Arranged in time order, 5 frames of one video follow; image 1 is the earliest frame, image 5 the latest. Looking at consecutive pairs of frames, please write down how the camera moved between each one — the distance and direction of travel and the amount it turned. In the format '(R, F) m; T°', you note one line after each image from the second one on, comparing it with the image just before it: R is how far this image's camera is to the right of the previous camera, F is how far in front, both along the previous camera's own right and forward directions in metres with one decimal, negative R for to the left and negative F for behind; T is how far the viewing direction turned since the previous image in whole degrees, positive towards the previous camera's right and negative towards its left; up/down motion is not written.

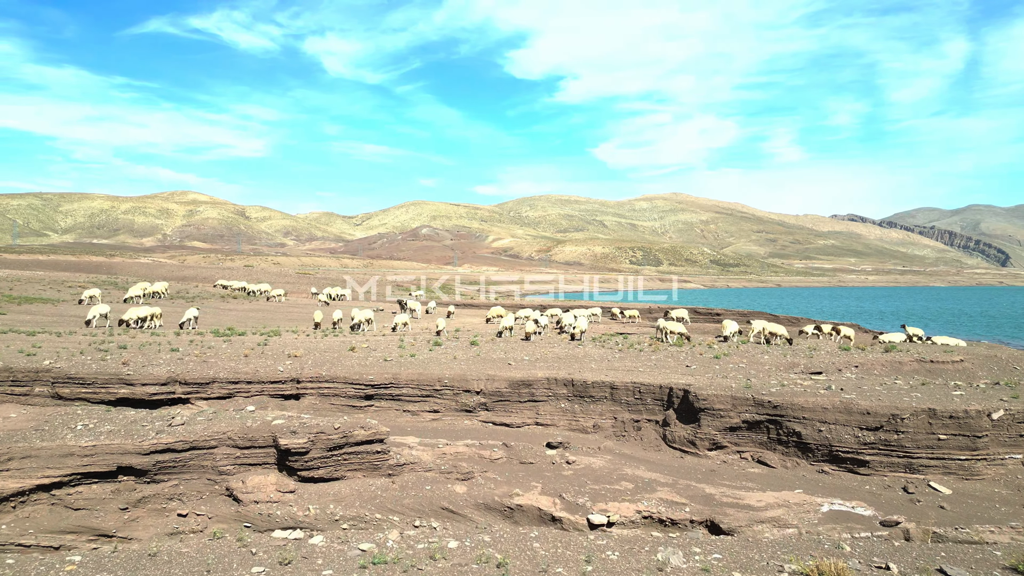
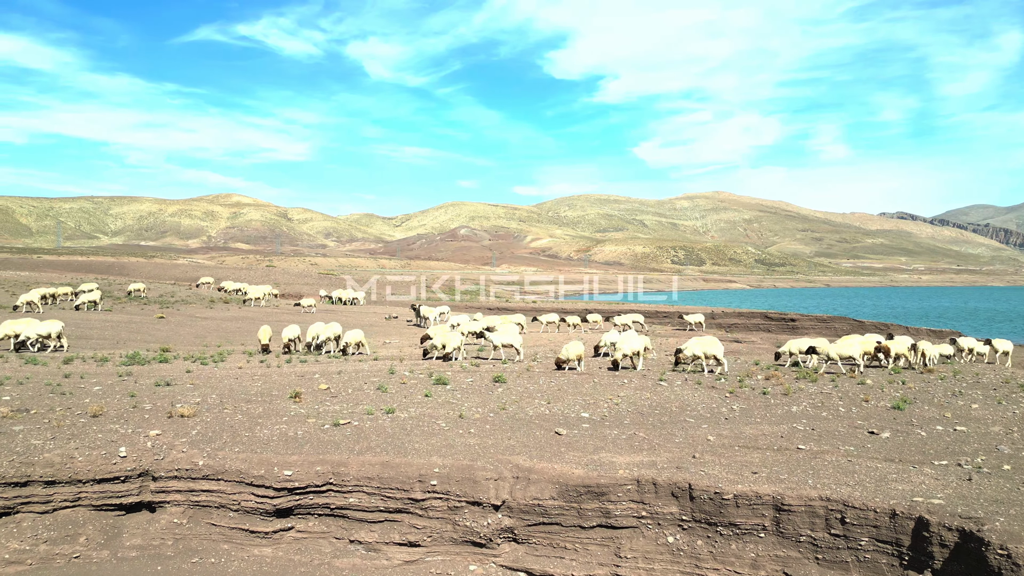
(-0.2, +8.8) m; -3°
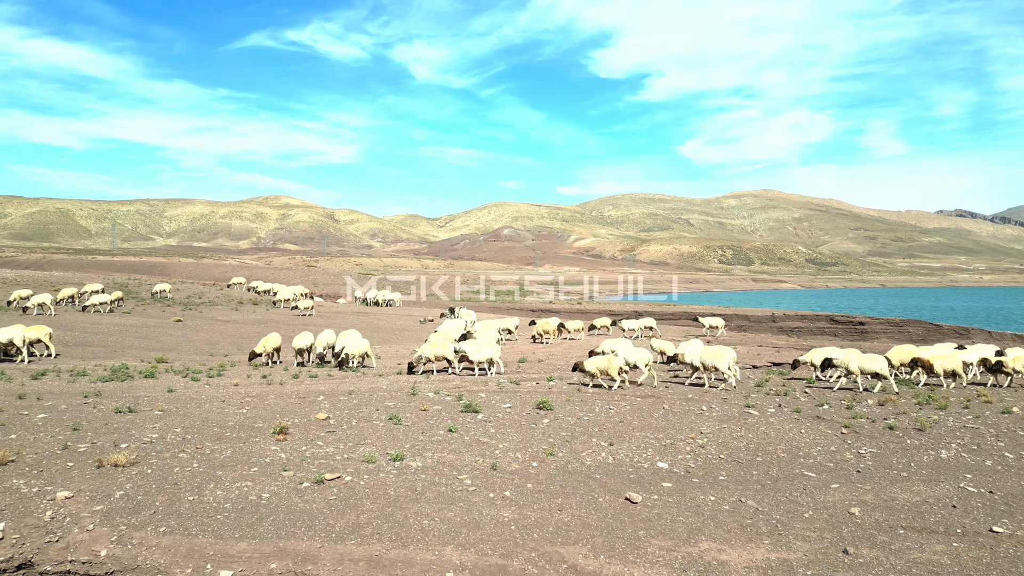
(-0.1, +3.2) m; -3°
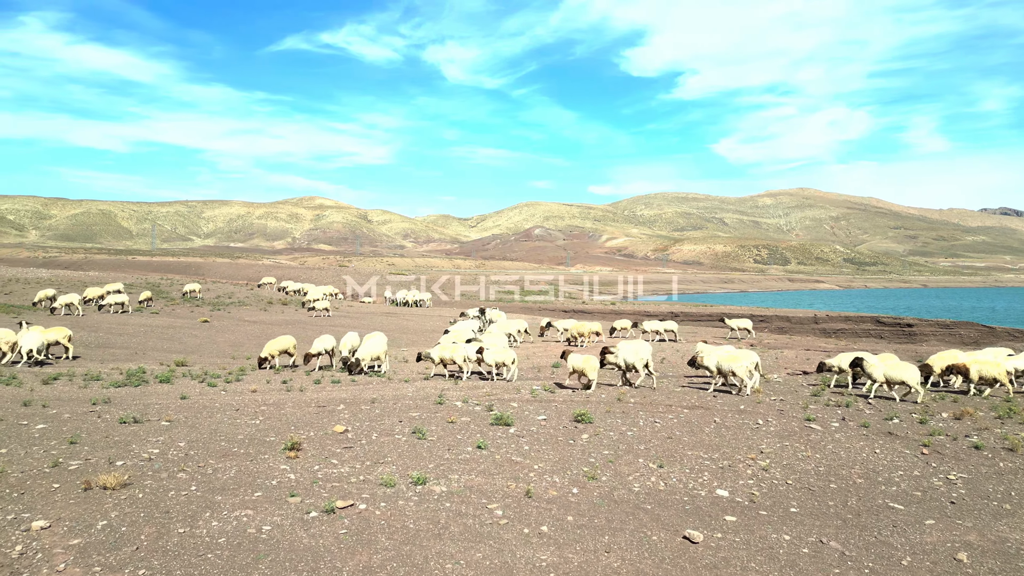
(-0.1, +1.1) m; -3°
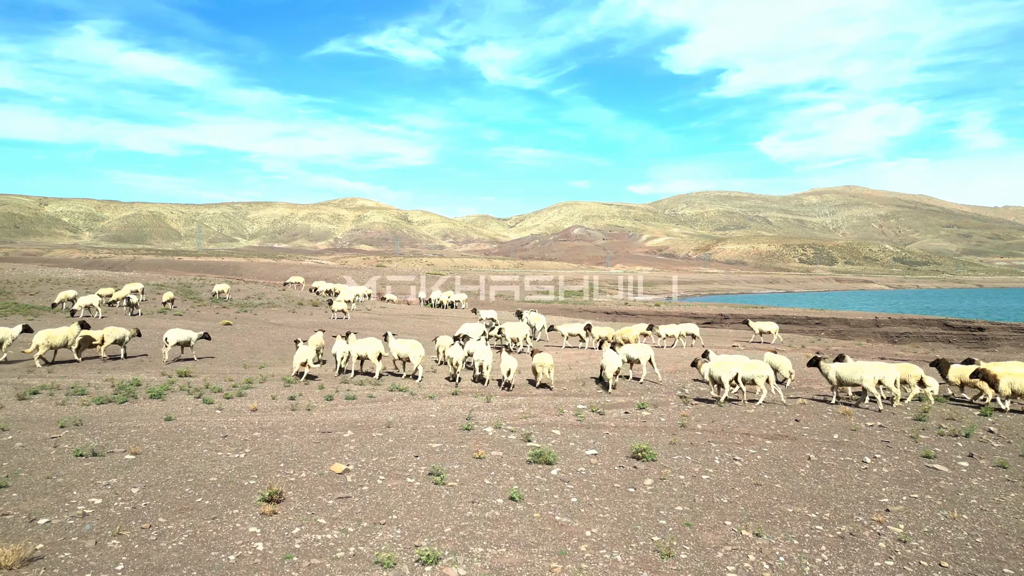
(0.0, +2.2) m; -3°
